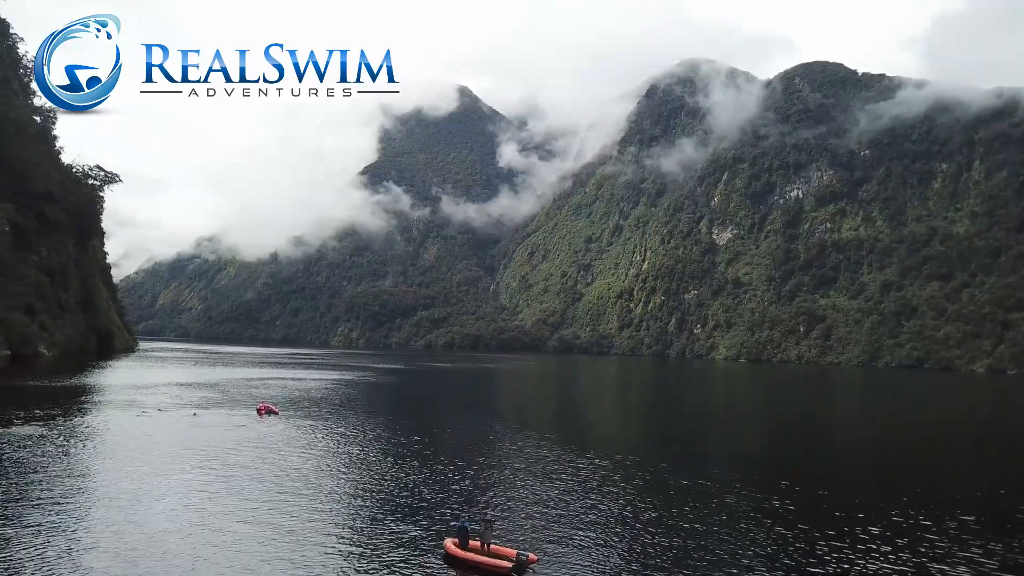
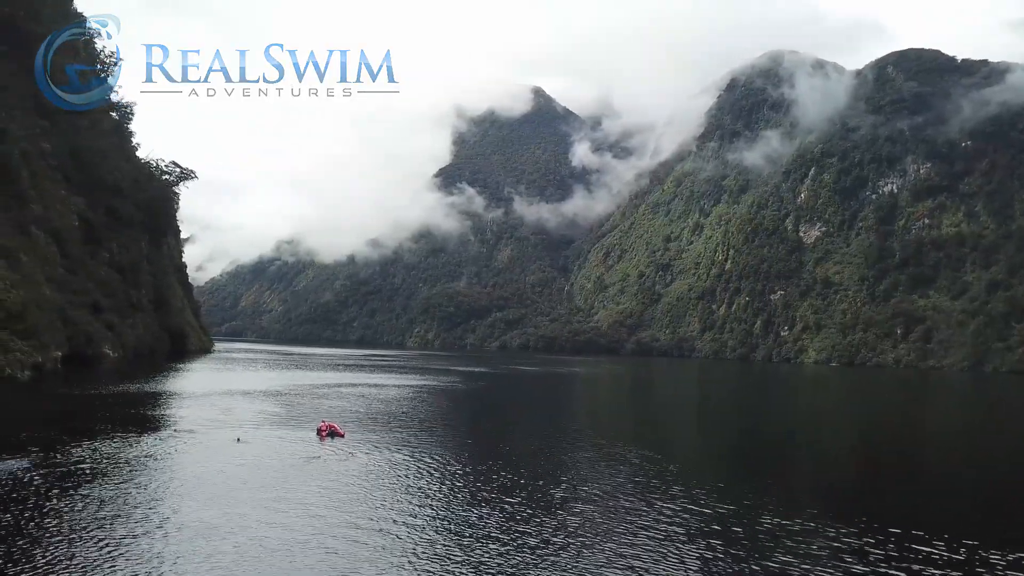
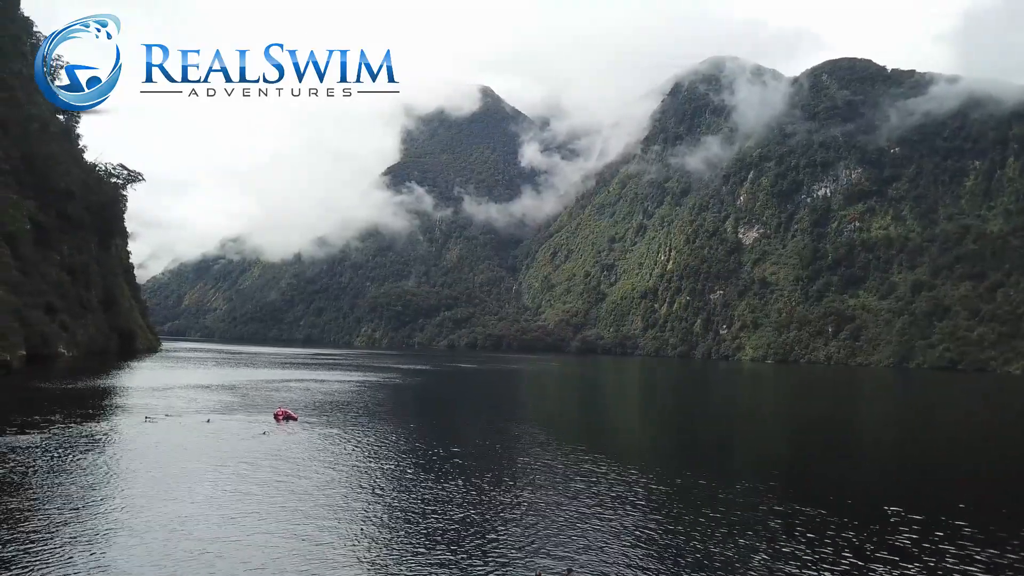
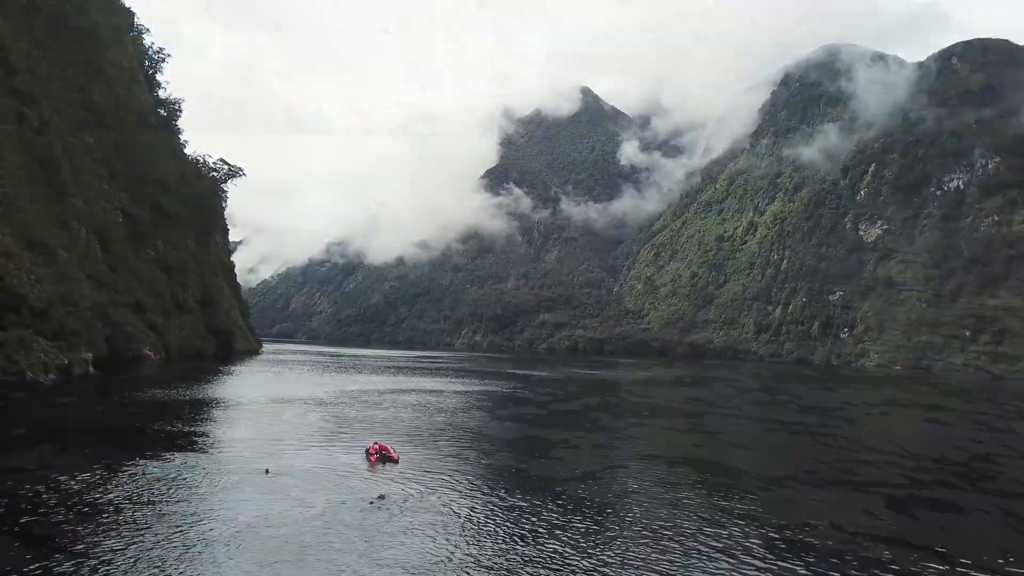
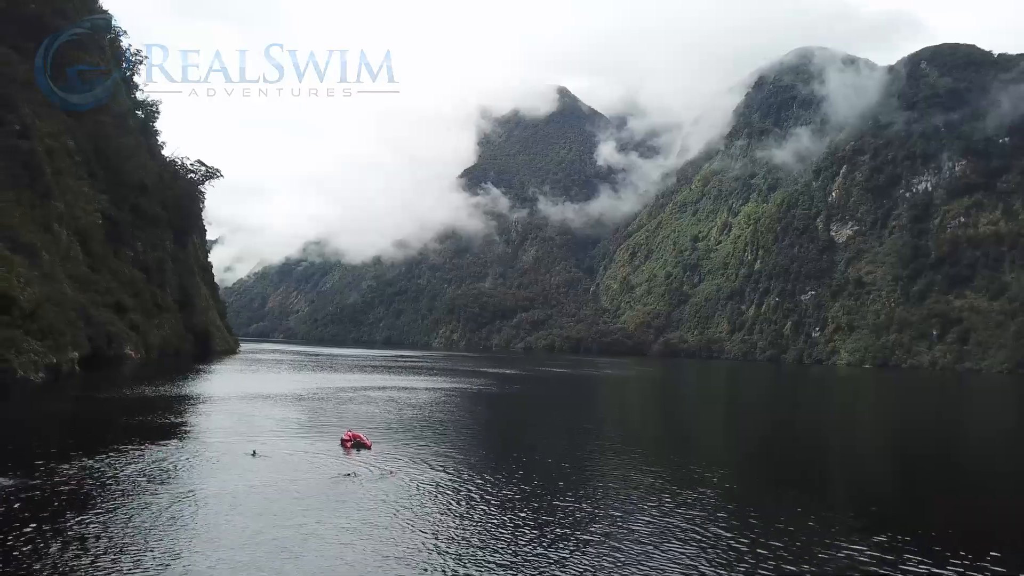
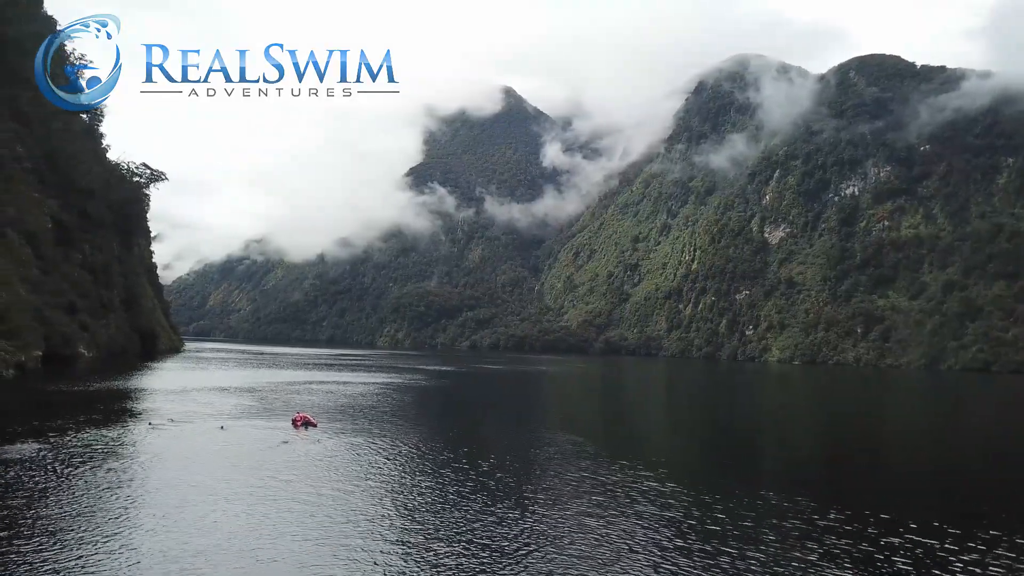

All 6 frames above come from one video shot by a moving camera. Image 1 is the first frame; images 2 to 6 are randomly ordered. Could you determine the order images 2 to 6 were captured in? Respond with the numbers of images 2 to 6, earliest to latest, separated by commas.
3, 6, 2, 5, 4
